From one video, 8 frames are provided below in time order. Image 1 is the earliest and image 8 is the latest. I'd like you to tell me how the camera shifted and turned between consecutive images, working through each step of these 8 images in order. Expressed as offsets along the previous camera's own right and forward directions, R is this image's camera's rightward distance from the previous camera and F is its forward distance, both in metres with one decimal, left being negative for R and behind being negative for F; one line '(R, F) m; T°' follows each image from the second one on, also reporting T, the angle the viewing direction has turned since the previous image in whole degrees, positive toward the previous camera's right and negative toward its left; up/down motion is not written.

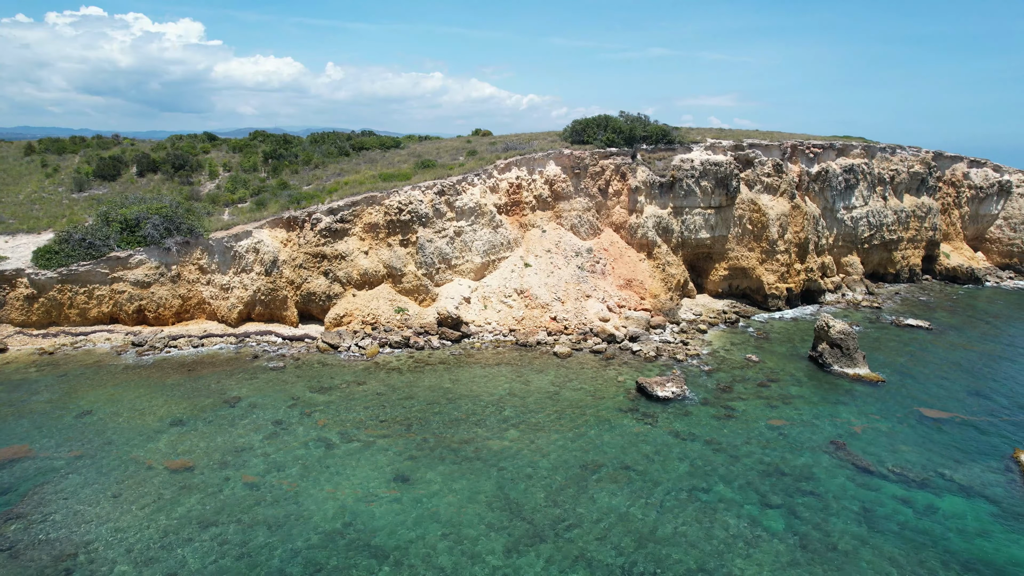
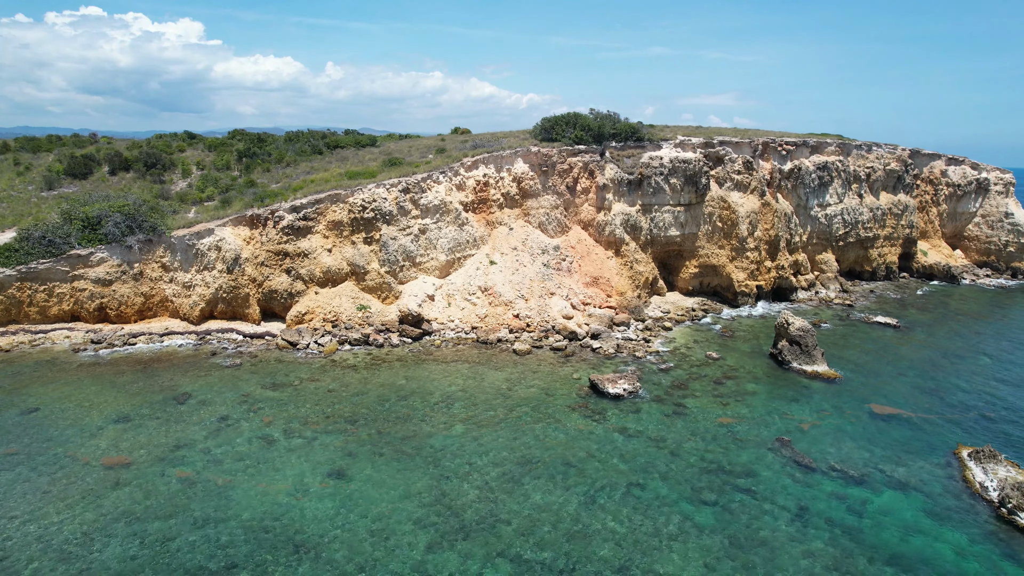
(+1.6, 0.0) m; 0°
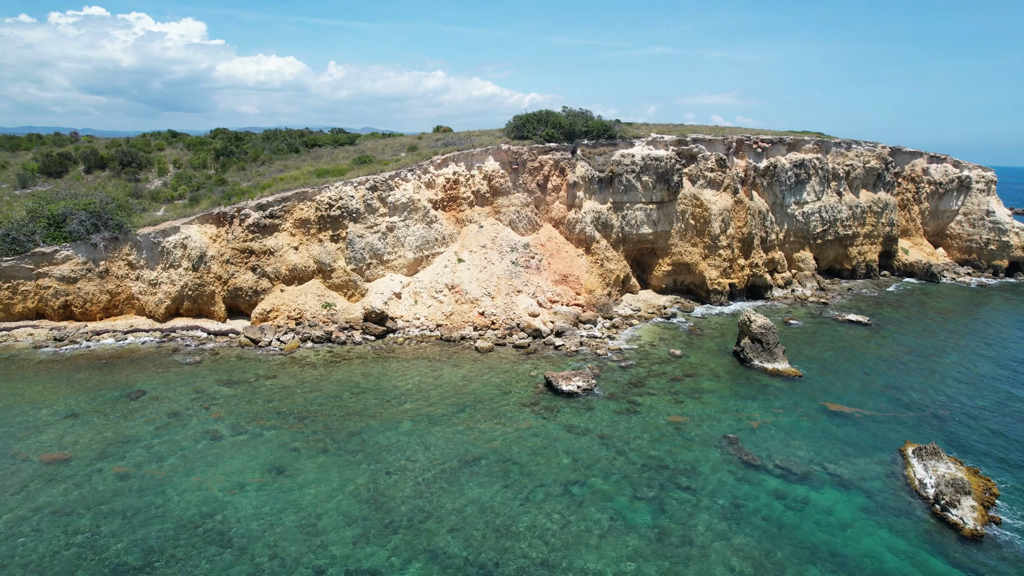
(+1.6, 0.0) m; 0°
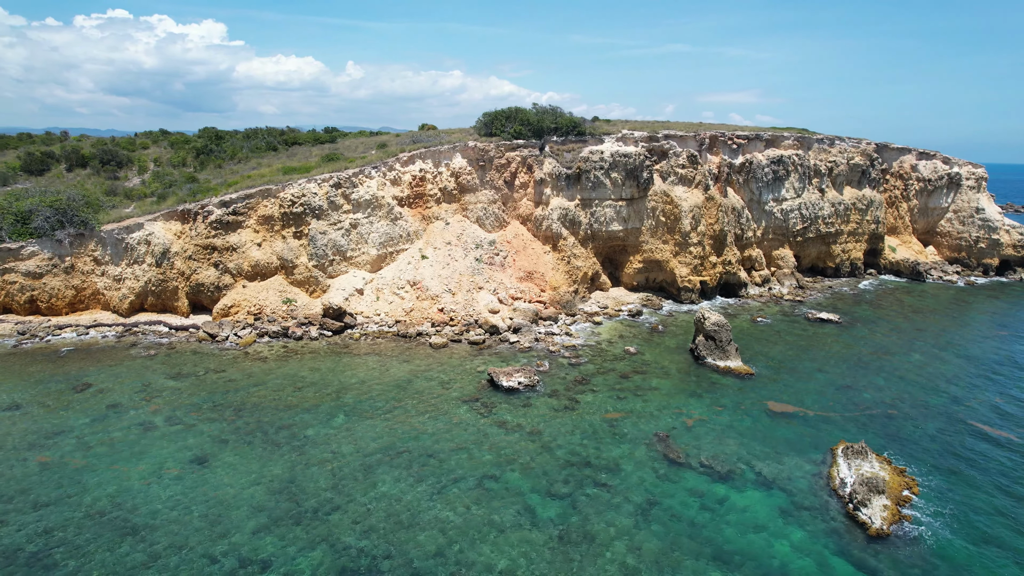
(+2.5, 0.0) m; -2°
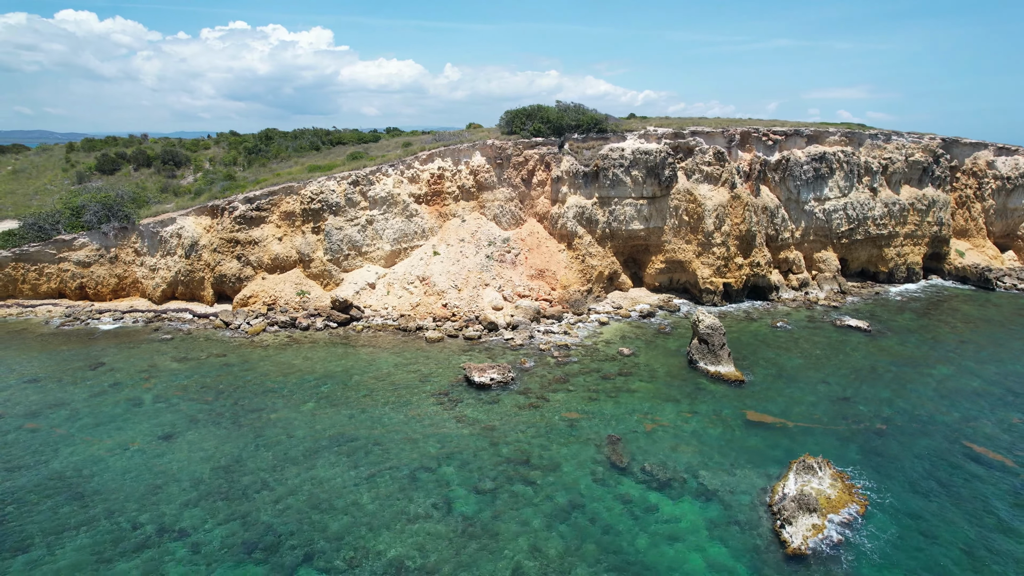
(+3.8, +0.2) m; -8°
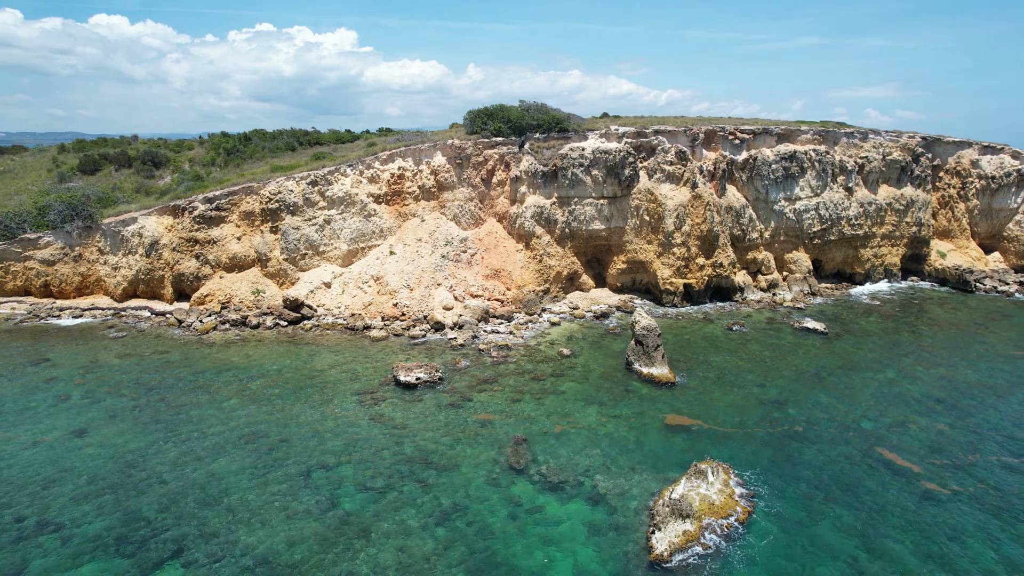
(+3.1, +0.1) m; -2°
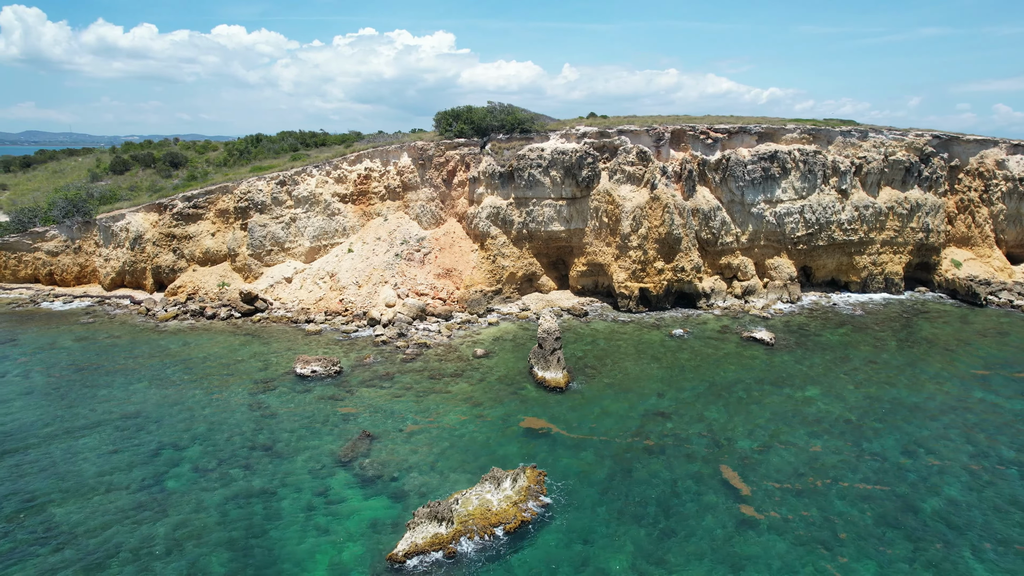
(+6.6, +0.3) m; -8°
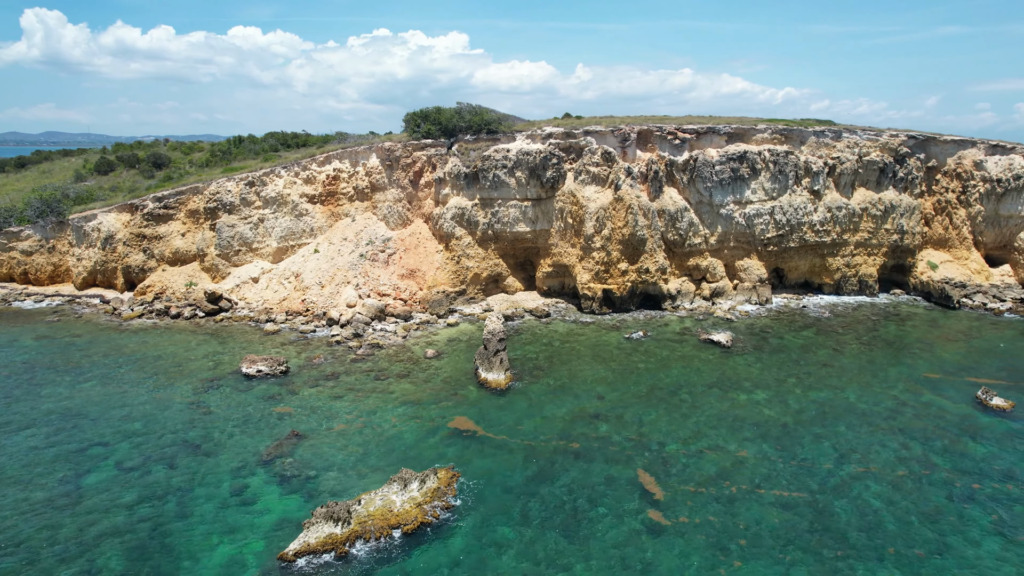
(+2.3, +0.1) m; -1°
